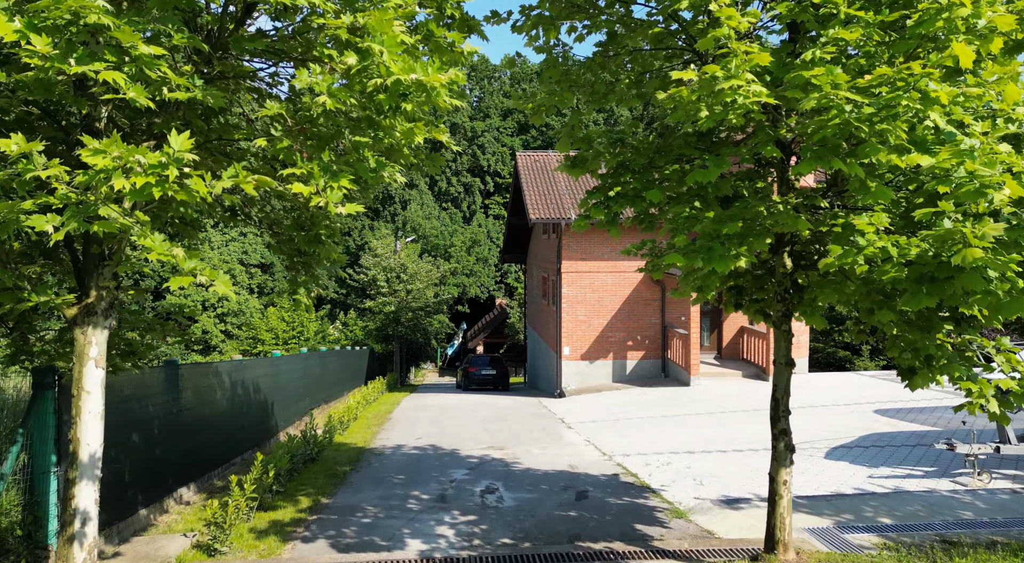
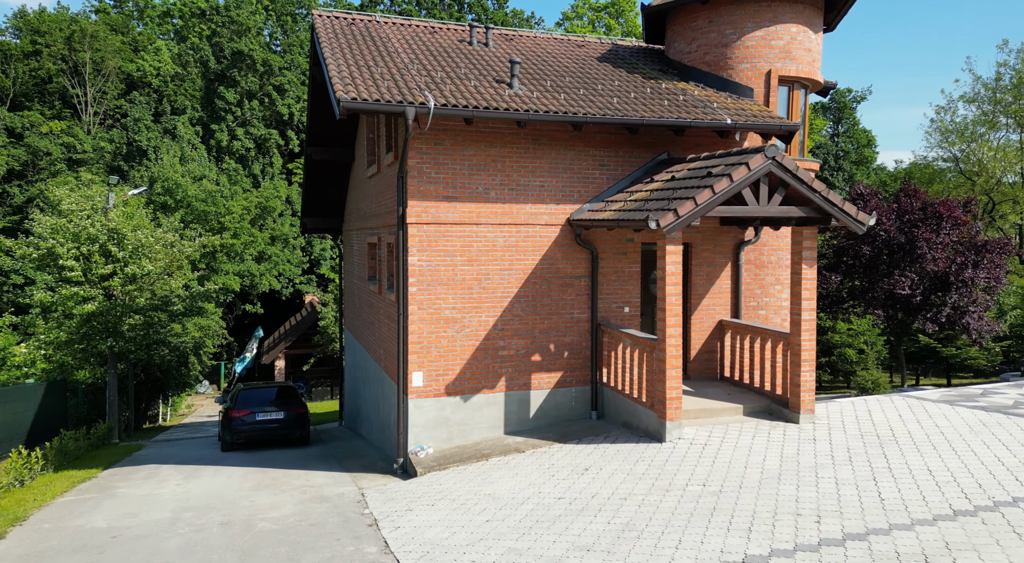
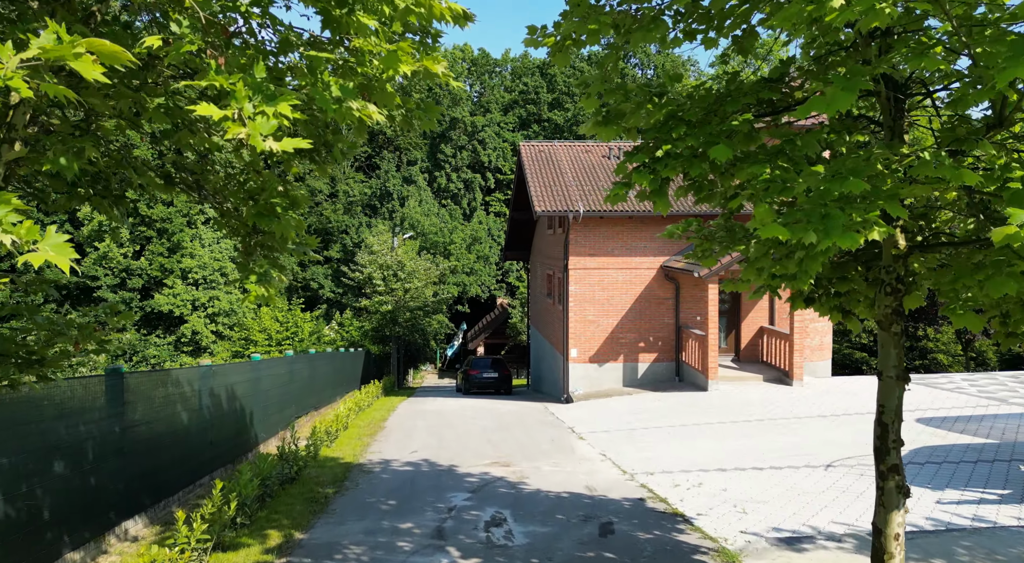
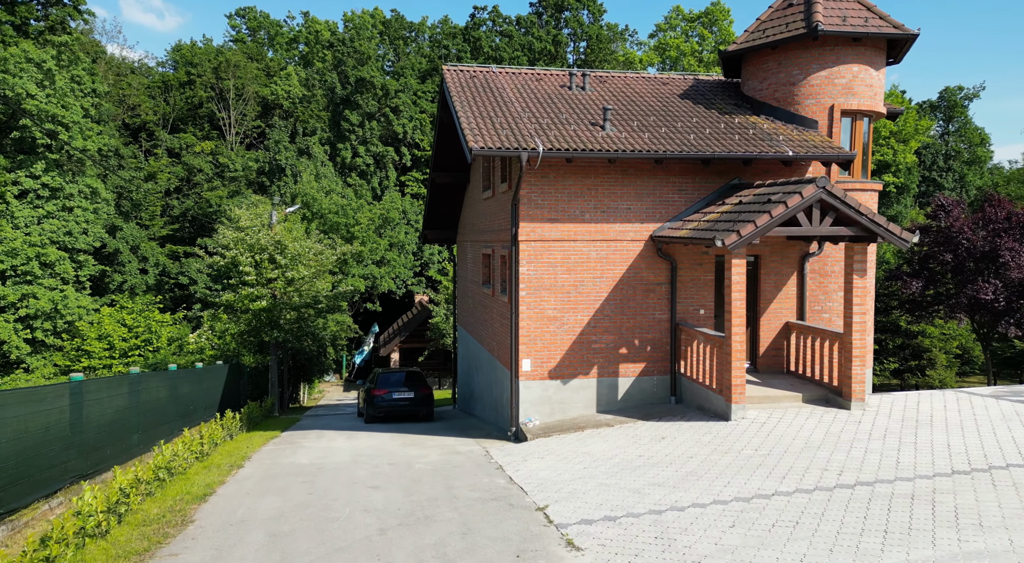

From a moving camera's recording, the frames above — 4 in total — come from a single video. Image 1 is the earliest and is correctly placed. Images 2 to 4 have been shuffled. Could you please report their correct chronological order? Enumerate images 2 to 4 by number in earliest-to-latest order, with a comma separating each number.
3, 4, 2
